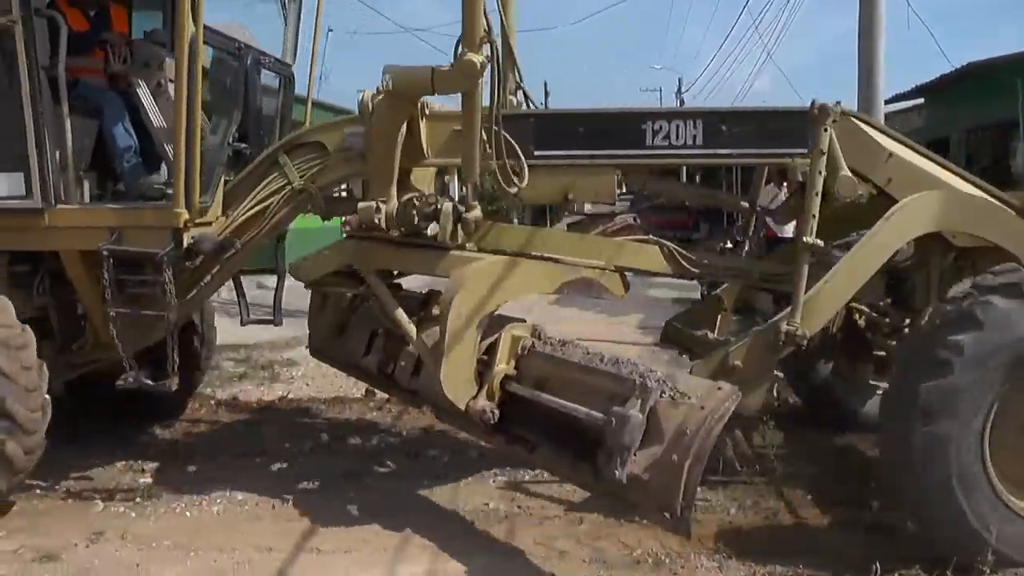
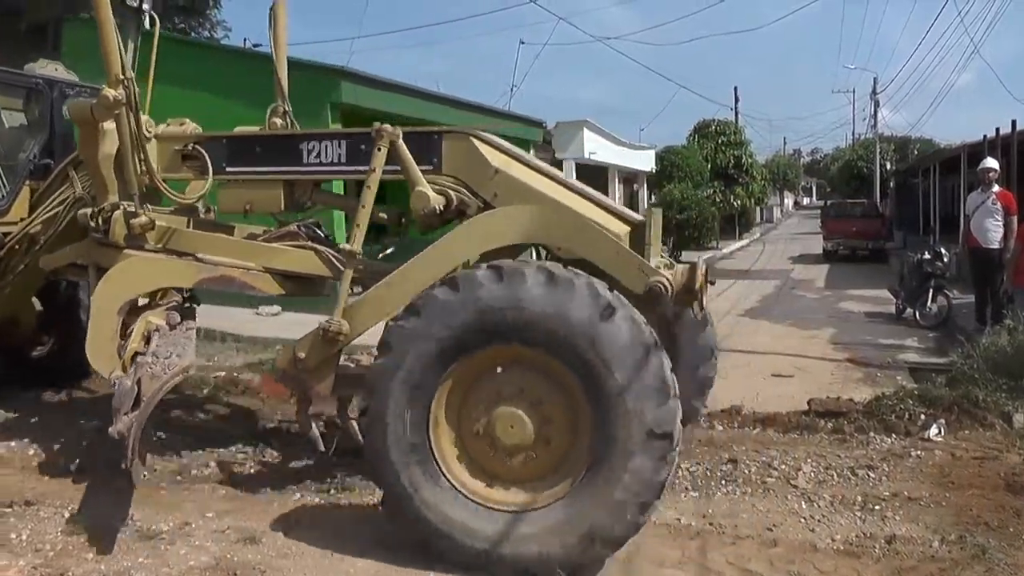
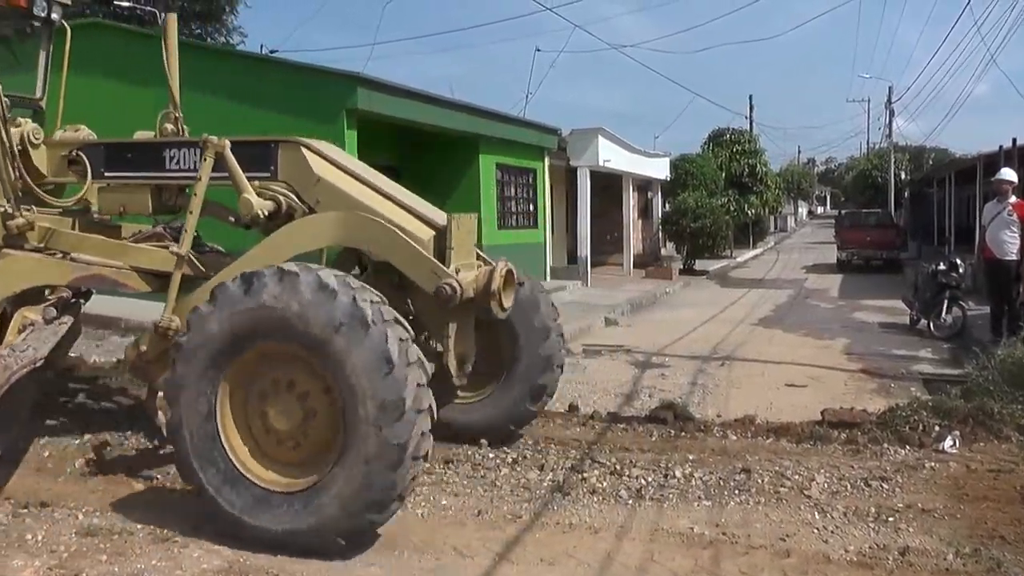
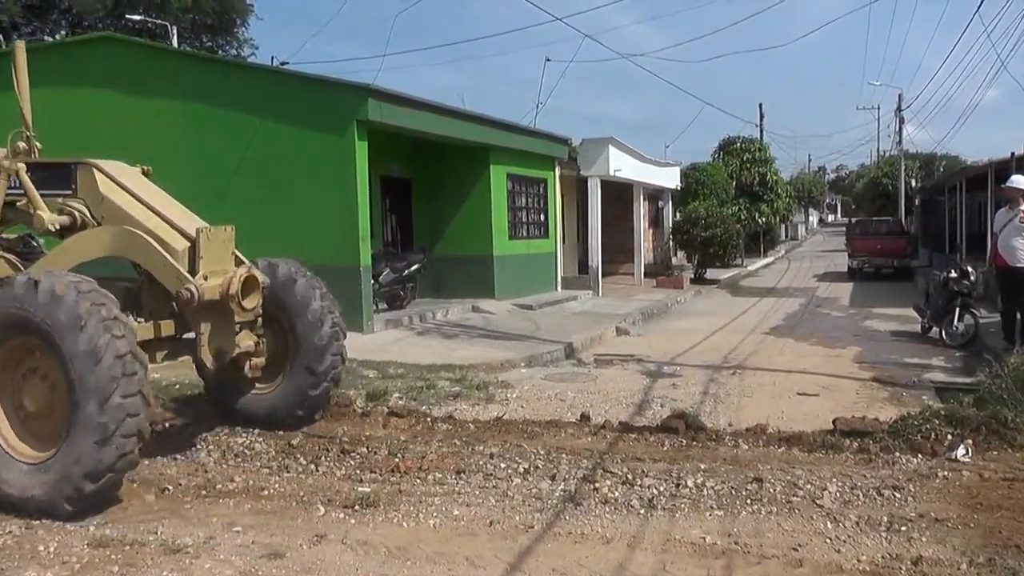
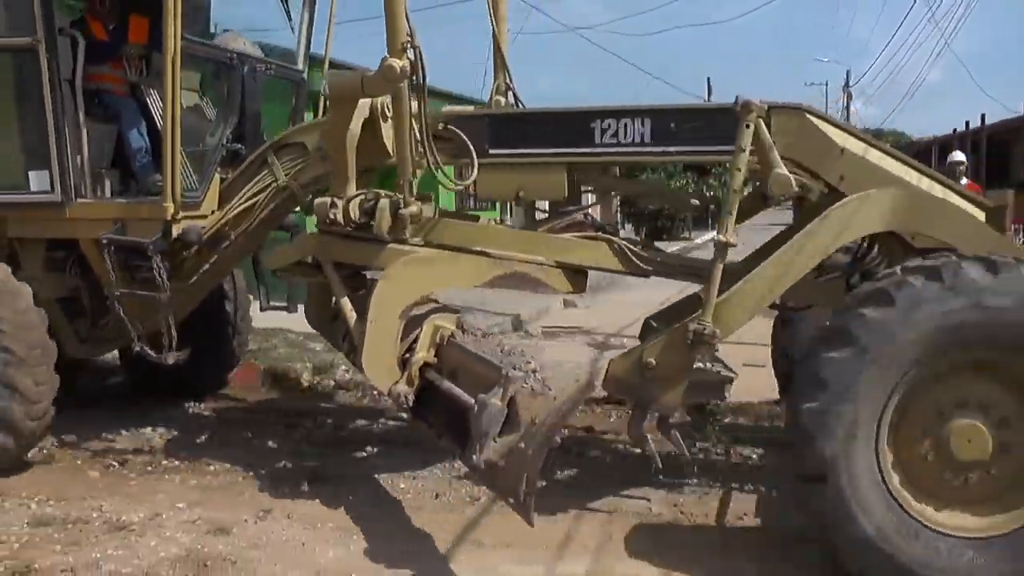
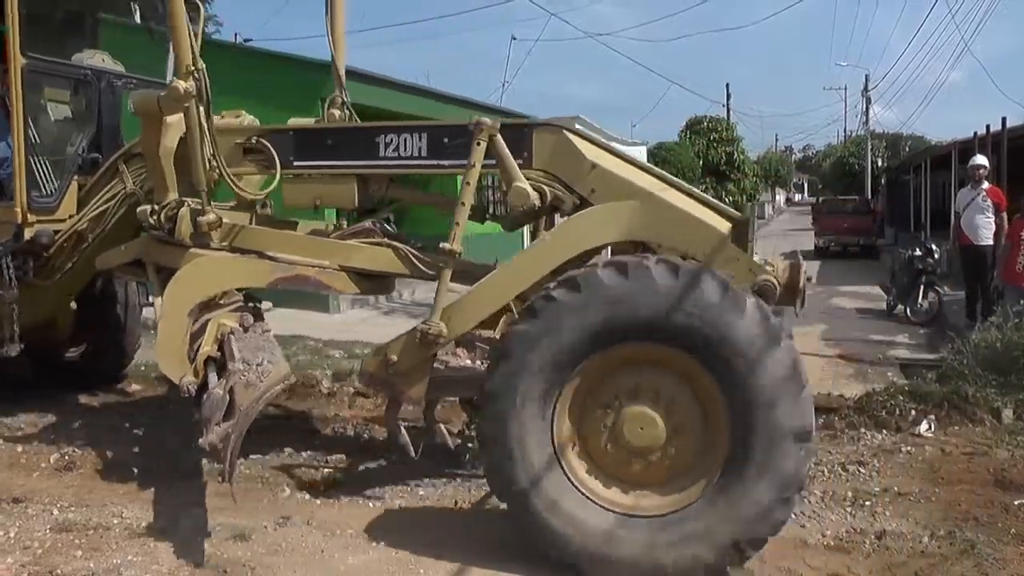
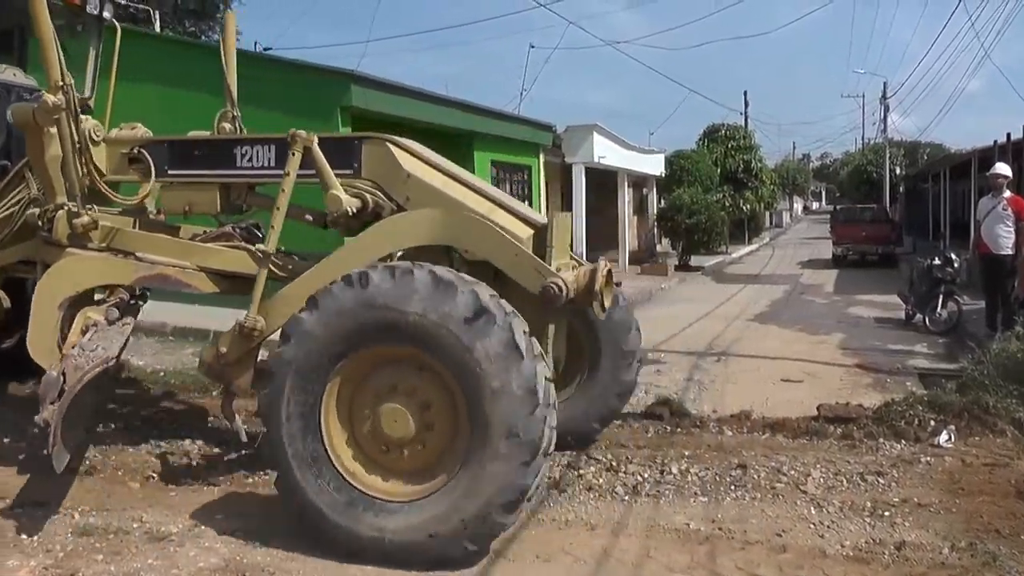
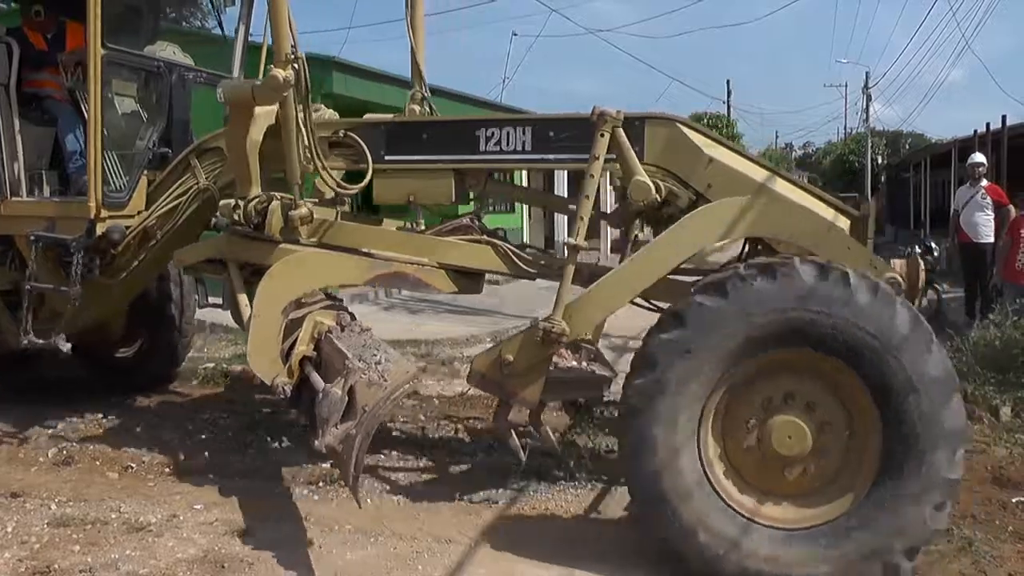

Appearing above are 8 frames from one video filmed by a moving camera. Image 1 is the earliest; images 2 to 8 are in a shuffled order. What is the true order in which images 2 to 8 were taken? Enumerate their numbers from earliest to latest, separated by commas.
5, 8, 6, 2, 7, 3, 4
